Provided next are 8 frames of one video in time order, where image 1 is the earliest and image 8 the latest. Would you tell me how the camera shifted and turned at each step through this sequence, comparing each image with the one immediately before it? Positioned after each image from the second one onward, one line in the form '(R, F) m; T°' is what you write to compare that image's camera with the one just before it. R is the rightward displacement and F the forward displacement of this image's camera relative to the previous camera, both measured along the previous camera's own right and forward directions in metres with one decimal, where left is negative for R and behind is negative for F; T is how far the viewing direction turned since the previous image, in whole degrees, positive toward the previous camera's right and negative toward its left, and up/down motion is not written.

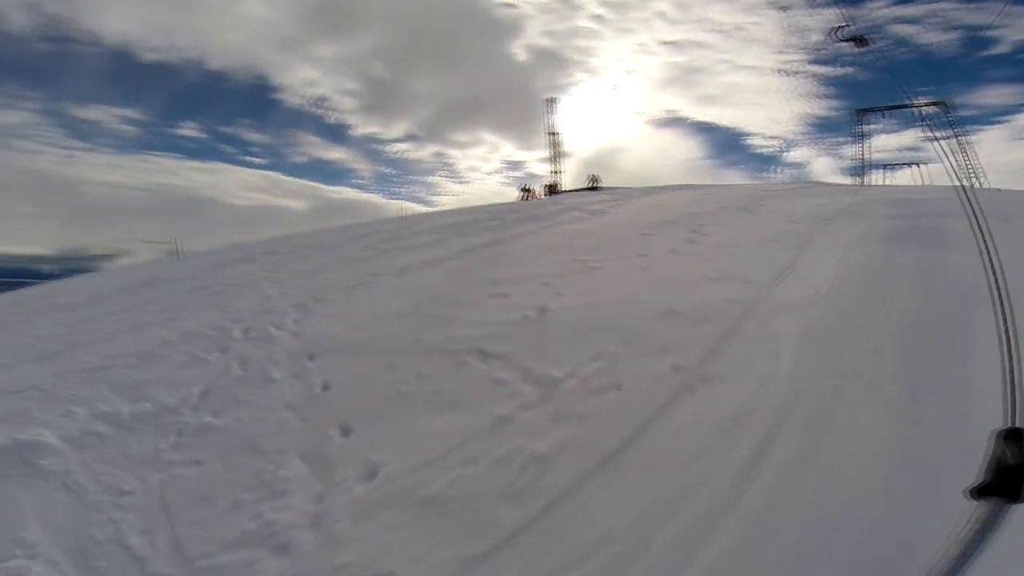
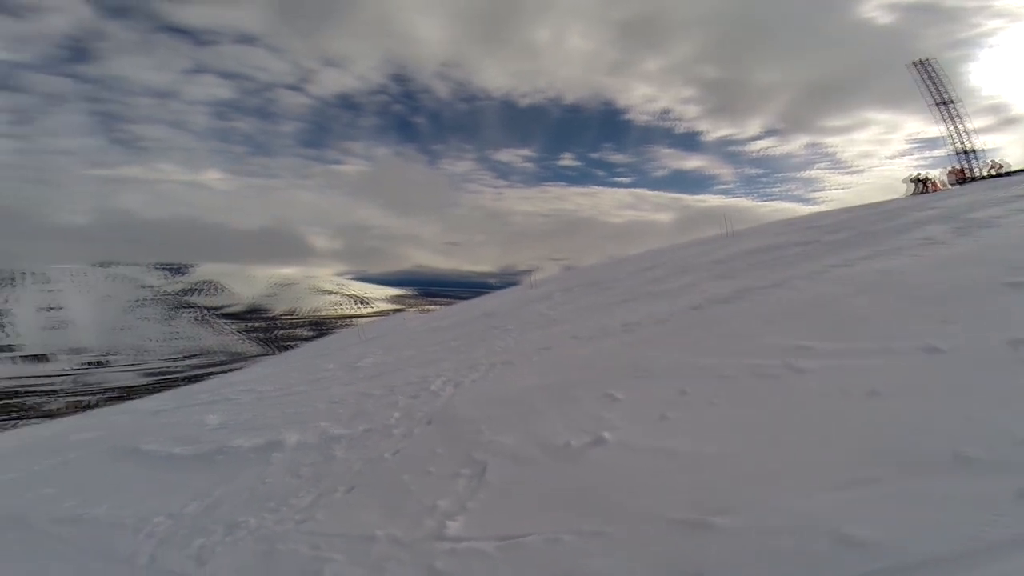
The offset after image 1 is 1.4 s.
(+1.2, +0.4) m; -40°
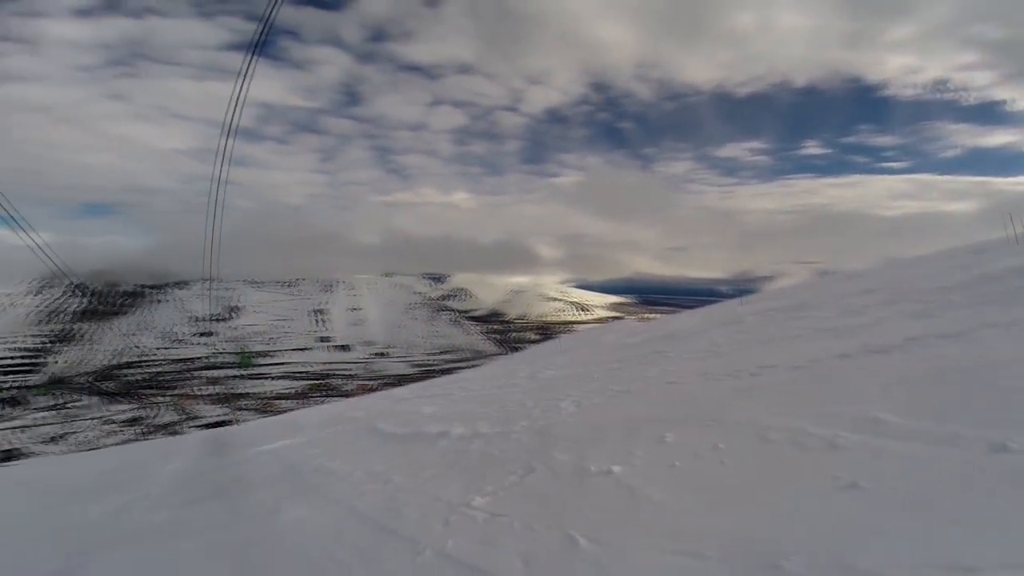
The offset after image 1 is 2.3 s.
(+0.9, -0.6) m; -25°
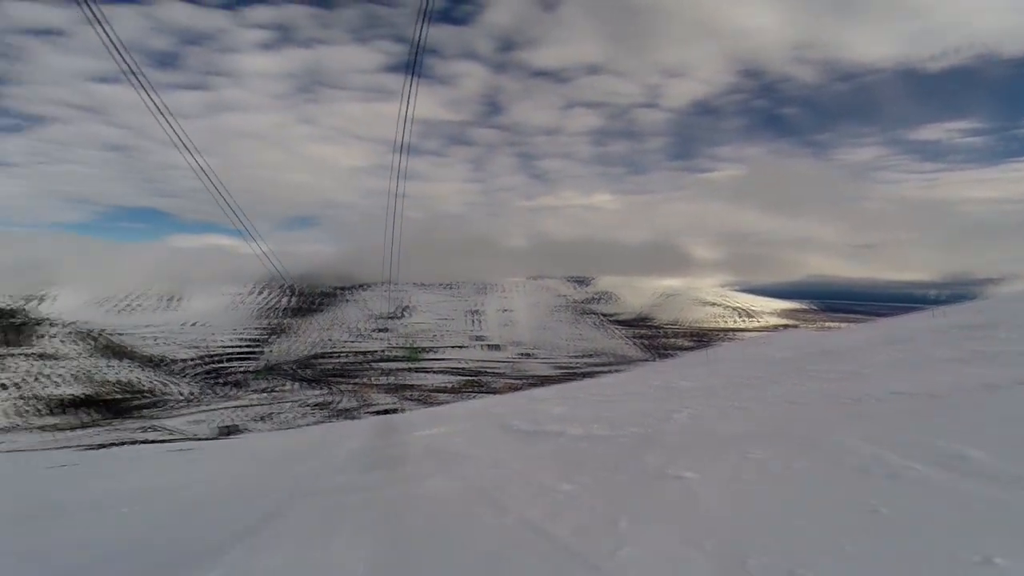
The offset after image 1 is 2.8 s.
(+0.4, -0.5) m; -17°
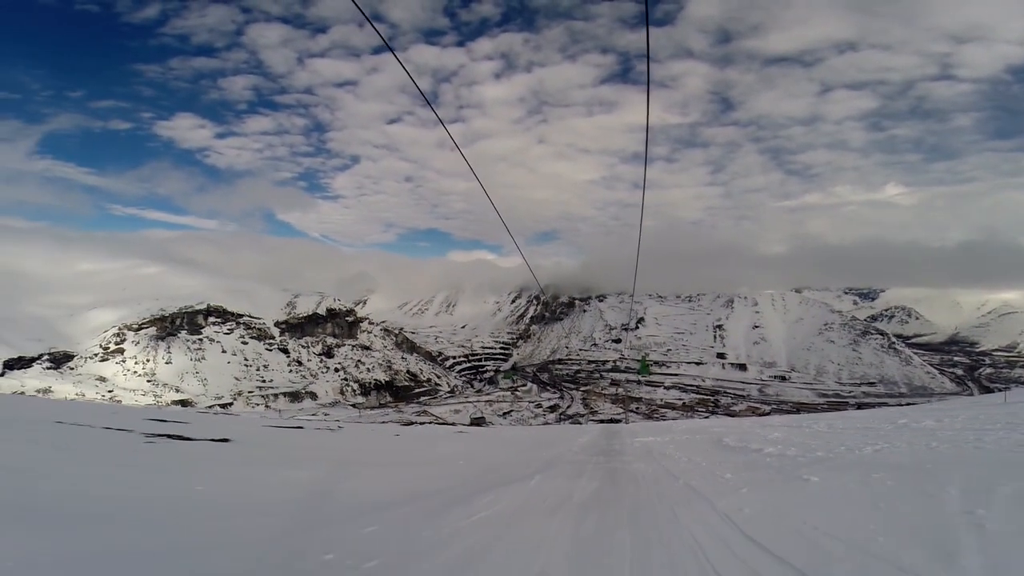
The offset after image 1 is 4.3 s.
(+0.5, -1.6) m; -26°
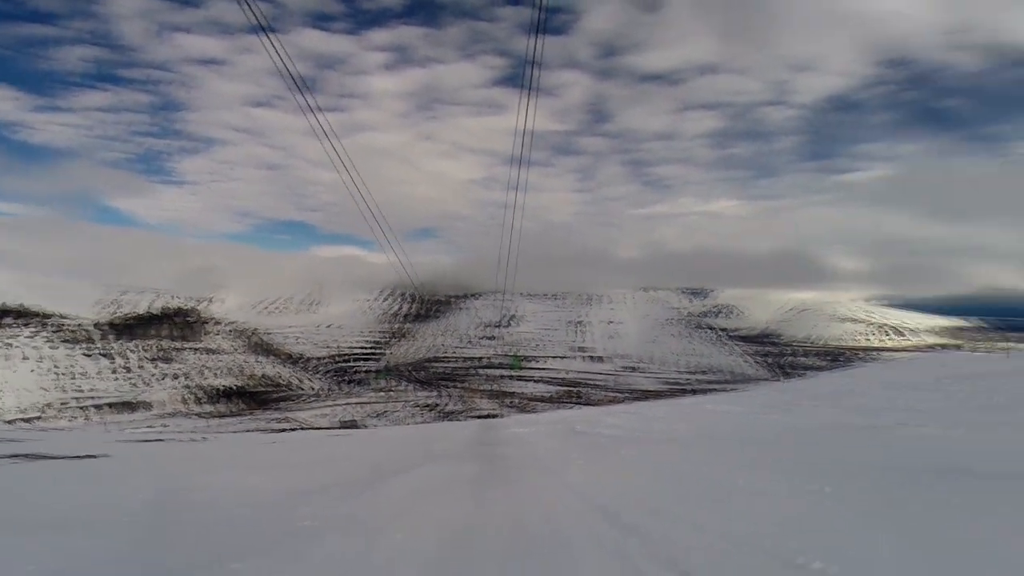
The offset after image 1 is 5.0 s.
(+0.3, +1.6) m; +14°
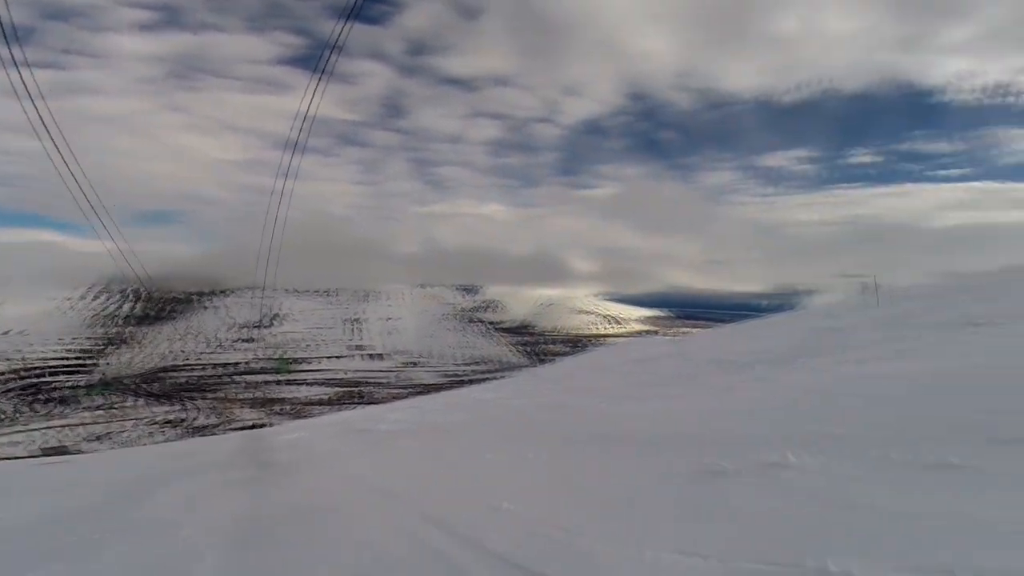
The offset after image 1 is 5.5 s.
(-0.3, +0.6) m; +25°
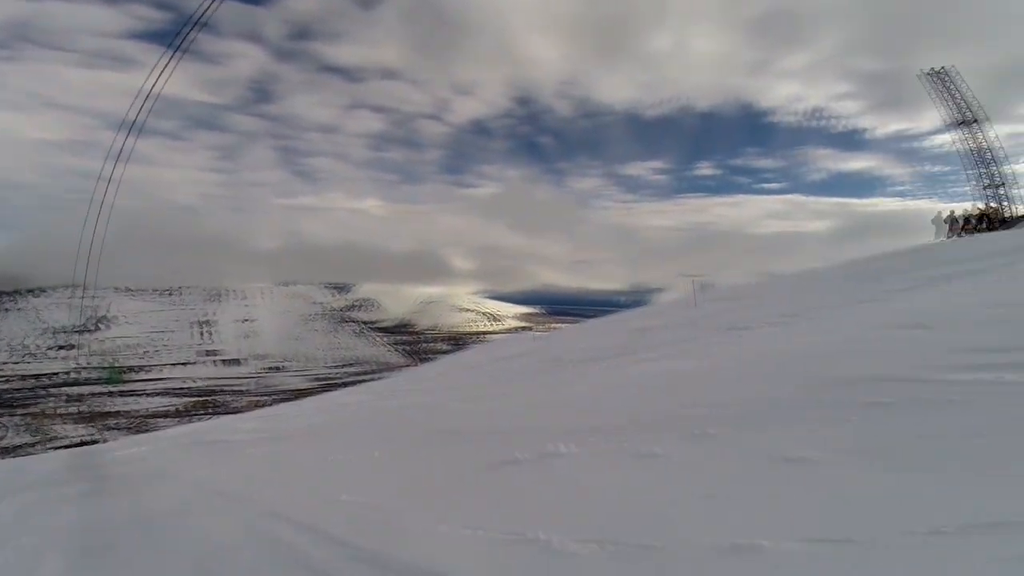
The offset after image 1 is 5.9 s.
(+2.5, -0.6) m; +11°
